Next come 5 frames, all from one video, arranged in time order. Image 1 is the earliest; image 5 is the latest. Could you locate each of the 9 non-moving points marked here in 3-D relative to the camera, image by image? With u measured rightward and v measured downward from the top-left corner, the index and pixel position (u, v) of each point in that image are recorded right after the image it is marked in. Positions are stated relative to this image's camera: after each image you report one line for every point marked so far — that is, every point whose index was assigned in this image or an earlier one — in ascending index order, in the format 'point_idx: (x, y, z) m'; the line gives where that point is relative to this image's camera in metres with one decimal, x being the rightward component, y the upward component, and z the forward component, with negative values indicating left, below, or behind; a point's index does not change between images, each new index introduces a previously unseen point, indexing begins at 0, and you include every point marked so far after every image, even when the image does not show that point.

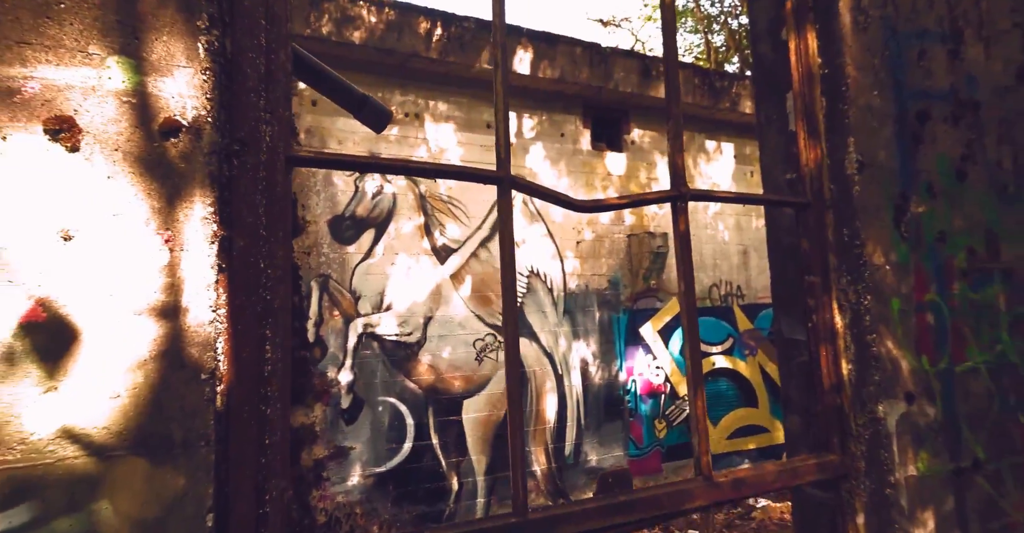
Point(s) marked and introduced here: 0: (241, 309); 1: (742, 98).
0: (-0.5, -0.1, +1.0) m
1: (+2.7, +2.0, +7.0) m
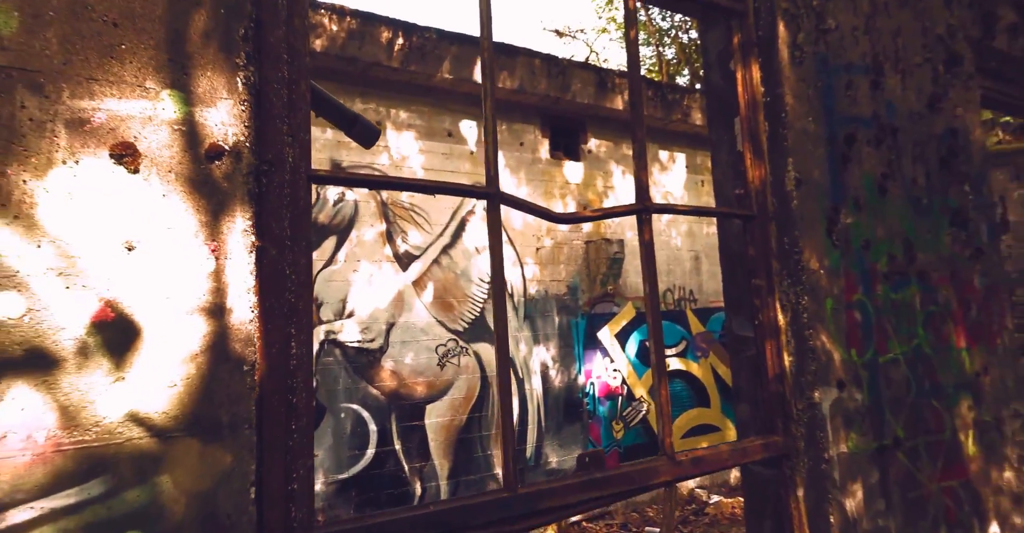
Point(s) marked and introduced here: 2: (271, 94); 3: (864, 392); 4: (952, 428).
0: (-0.5, -0.1, +1.1) m
1: (+2.2, +1.9, +7.4) m
2: (-0.5, +0.3, +1.2) m
3: (+1.2, -0.4, +2.0) m
4: (+1.6, -0.6, +2.2) m
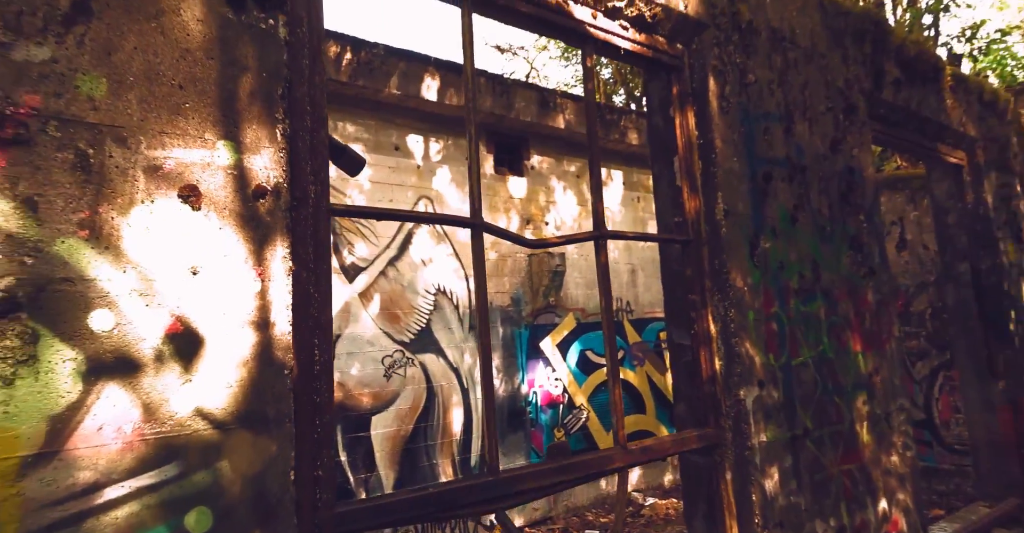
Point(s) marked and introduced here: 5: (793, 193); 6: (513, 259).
0: (-0.5, -0.1, +1.4) m
1: (+1.5, +1.8, +7.9) m
2: (-0.5, +0.3, +1.4) m
3: (+1.1, -0.5, +2.4) m
4: (+1.5, -0.7, +2.6) m
5: (+1.2, +0.3, +2.6) m
6: (+0.1, +0.1, +6.8) m
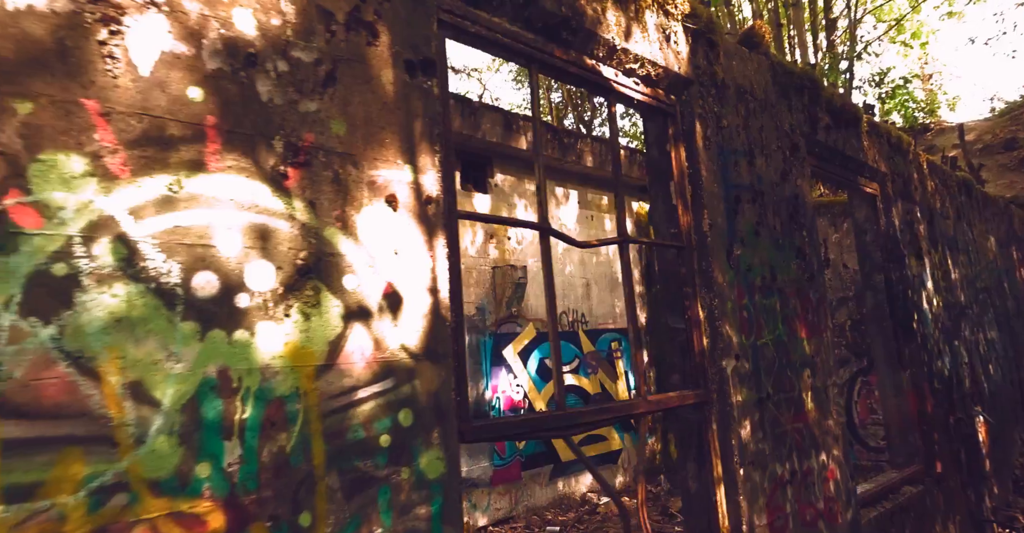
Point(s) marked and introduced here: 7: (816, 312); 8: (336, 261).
0: (-0.2, -0.1, +1.9) m
1: (+1.2, +1.6, +8.7) m
2: (-0.2, +0.3, +2.0) m
3: (+1.2, -0.5, +3.1) m
4: (+1.6, -0.7, +3.4) m
5: (+1.4, +0.3, +3.4) m
6: (-0.2, 0.0, +7.5) m
7: (+1.9, -0.3, +3.7) m
8: (-0.5, 0.0, +1.6) m
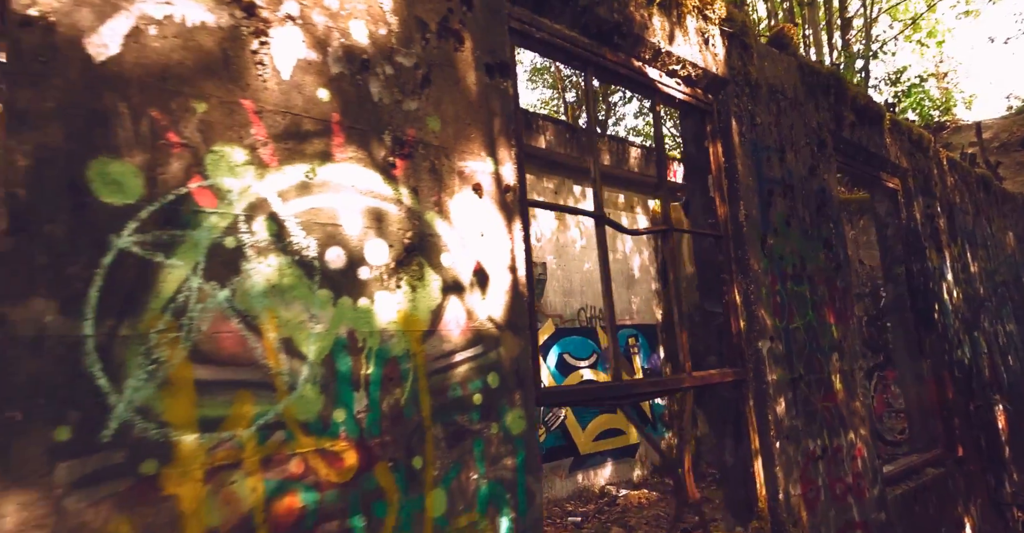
0: (0.0, 0.0, +2.2) m
1: (+1.5, +1.7, +8.9) m
2: (0.0, +0.4, +2.2) m
3: (+1.5, -0.4, +3.3) m
4: (+1.9, -0.6, +3.5) m
5: (+1.6, +0.4, +3.6) m
6: (+0.1, 0.0, +7.7) m
7: (+2.2, -0.2, +3.9) m
8: (-0.2, +0.1, +1.8) m
